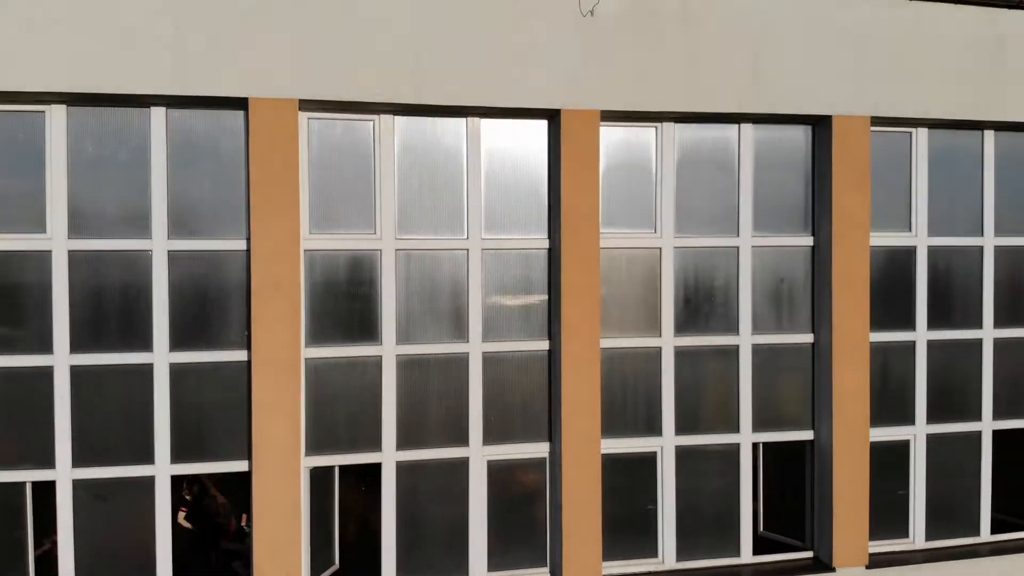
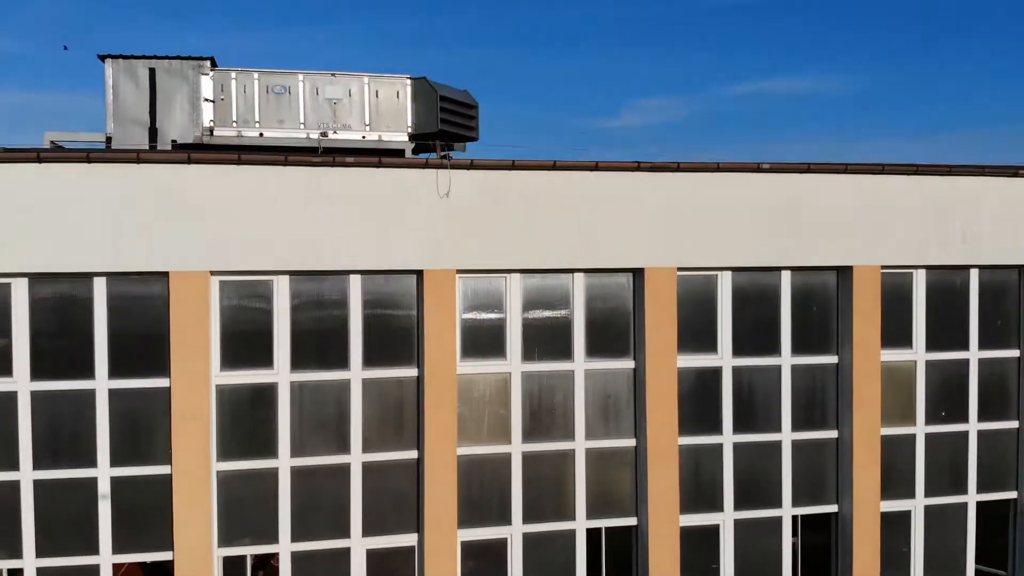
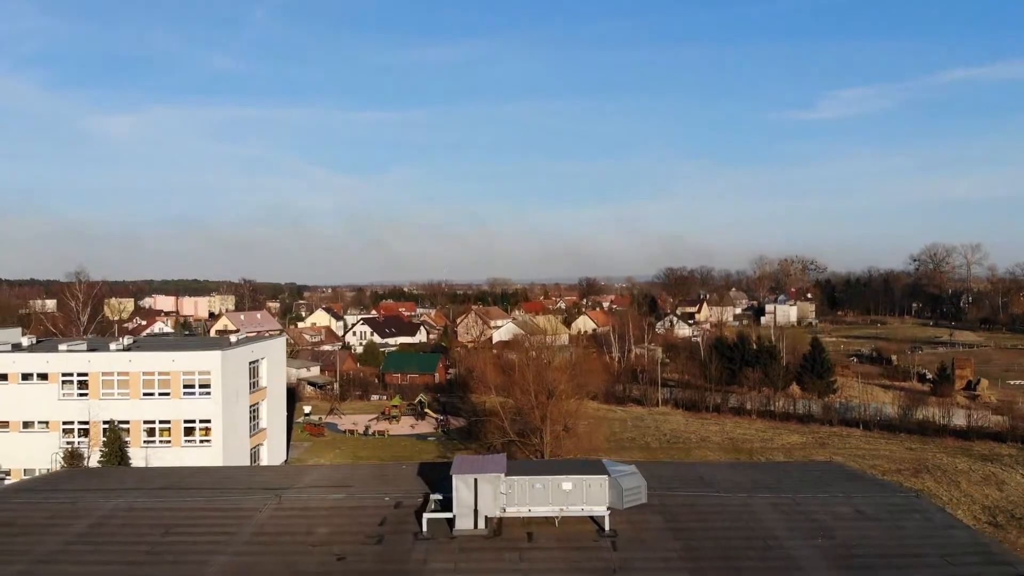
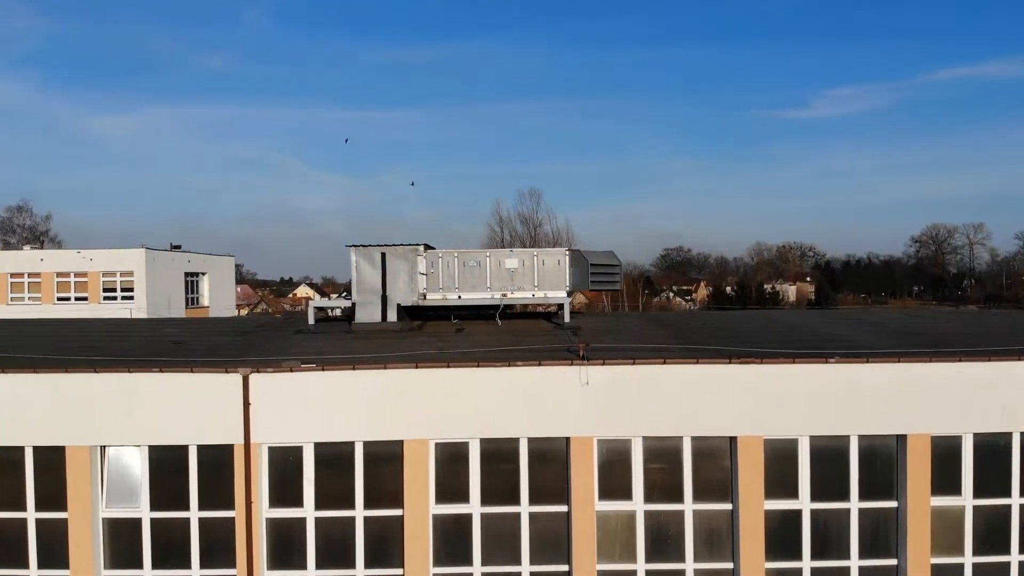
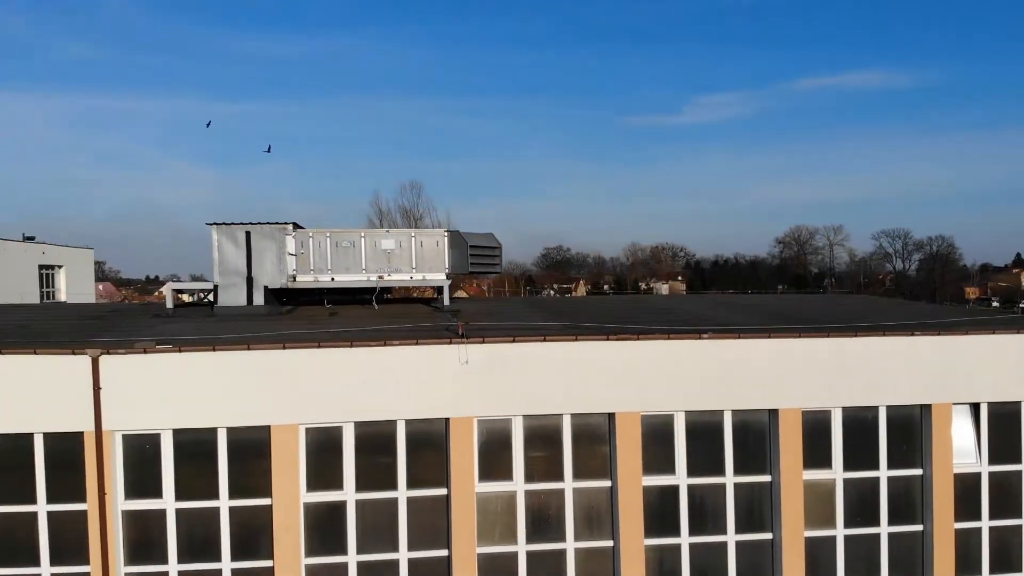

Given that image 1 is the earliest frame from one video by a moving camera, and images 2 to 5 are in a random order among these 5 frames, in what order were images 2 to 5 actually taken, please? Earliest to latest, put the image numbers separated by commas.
2, 5, 4, 3
